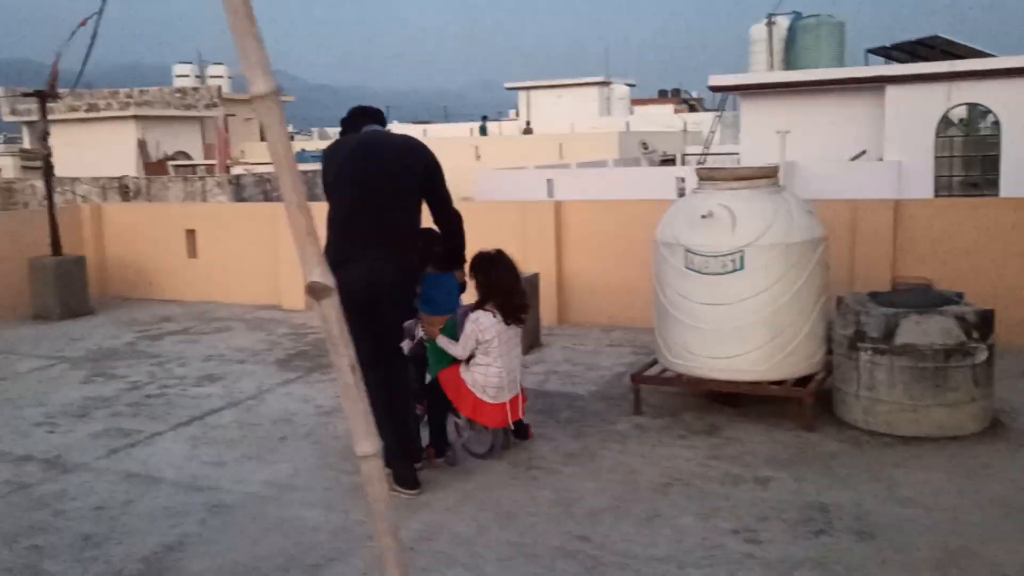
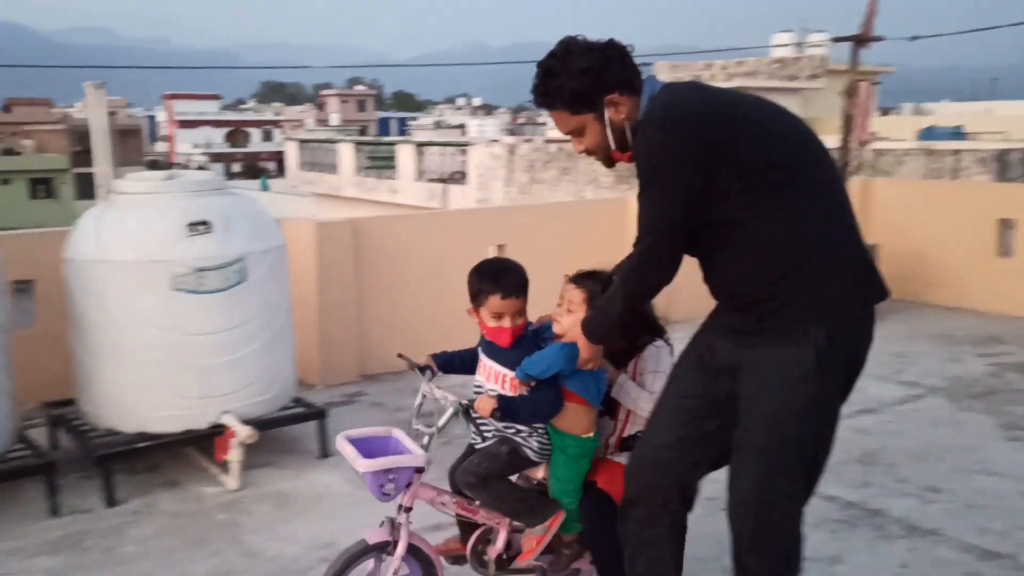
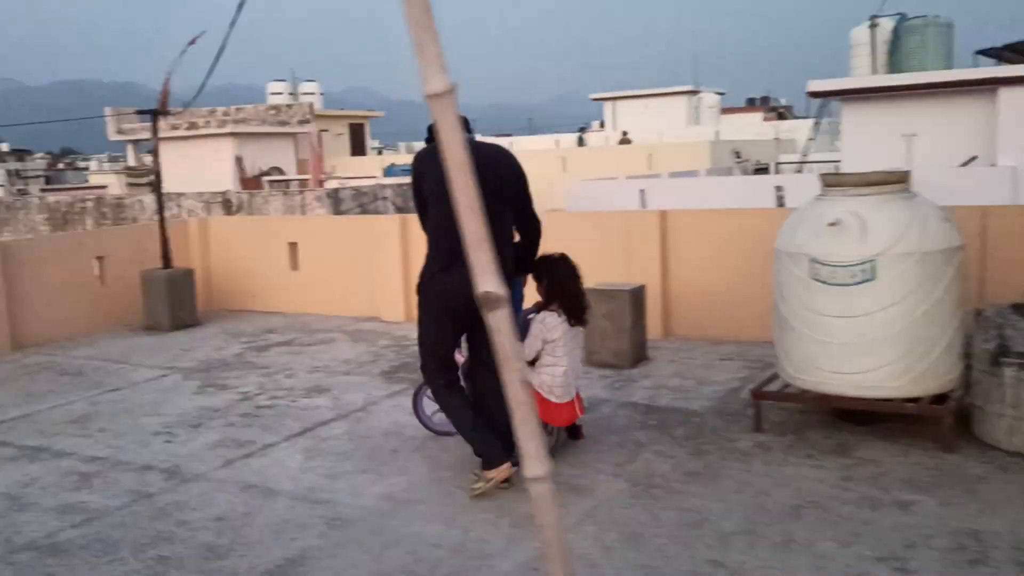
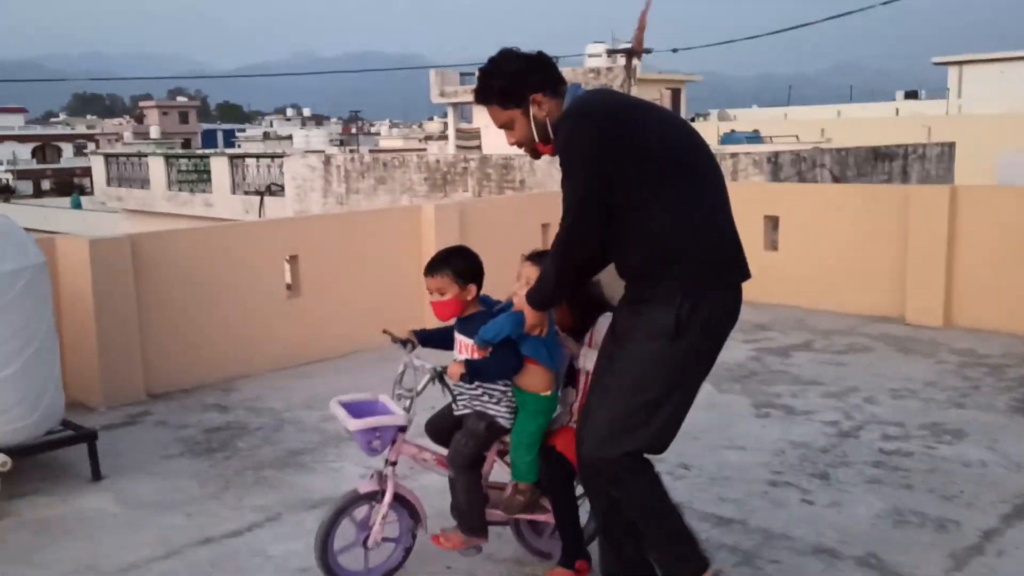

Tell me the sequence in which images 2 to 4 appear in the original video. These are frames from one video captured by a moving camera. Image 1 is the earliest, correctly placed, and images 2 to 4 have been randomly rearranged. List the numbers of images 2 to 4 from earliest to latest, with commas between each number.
3, 4, 2
